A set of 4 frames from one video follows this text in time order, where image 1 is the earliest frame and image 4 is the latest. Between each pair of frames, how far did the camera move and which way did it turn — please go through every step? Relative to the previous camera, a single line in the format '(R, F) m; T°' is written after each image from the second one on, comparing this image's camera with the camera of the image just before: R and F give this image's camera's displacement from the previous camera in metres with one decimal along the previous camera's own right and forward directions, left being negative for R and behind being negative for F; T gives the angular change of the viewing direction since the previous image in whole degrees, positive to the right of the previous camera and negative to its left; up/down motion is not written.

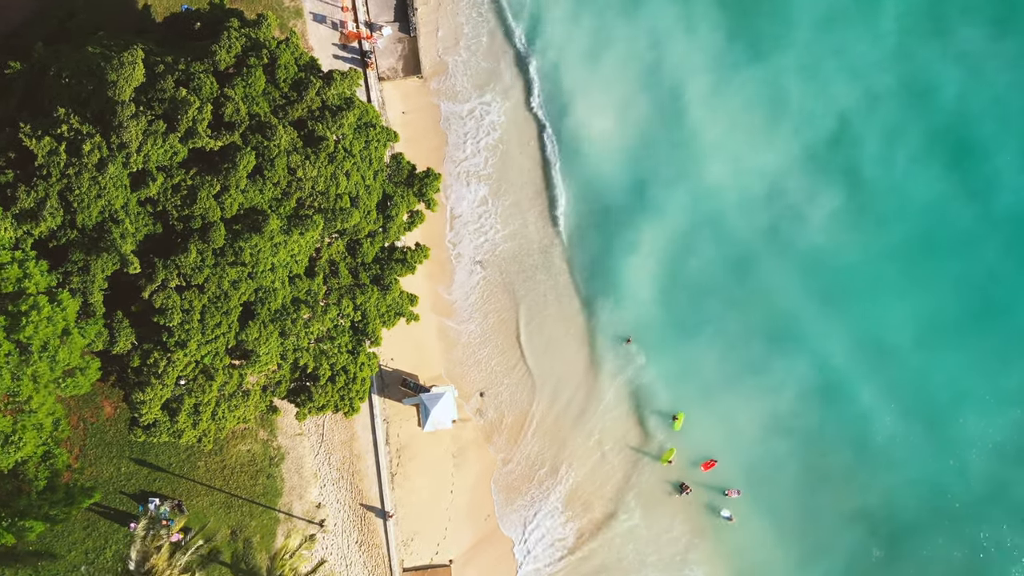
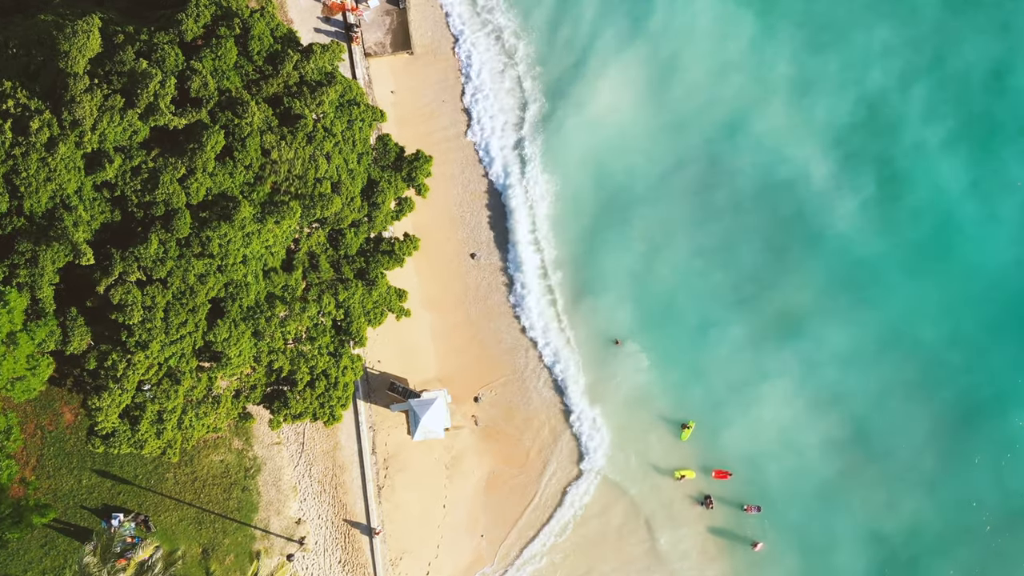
(0.0, +2.2) m; 0°
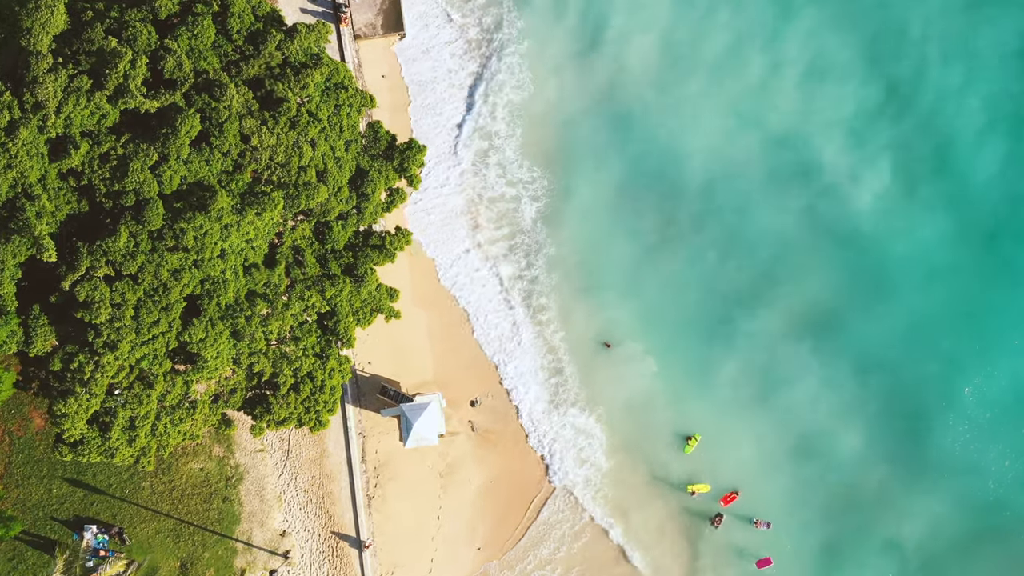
(0.0, +1.4) m; 0°
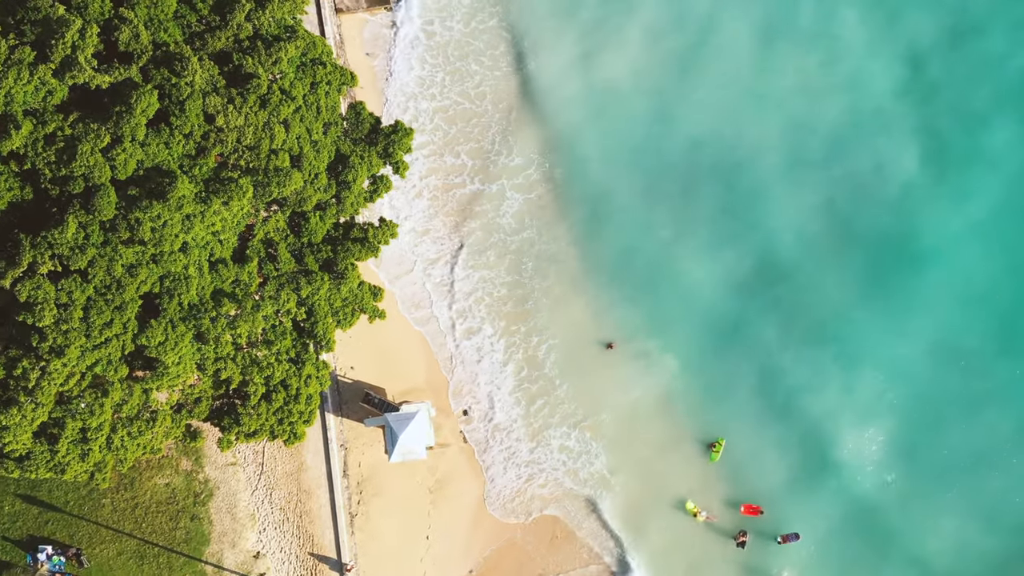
(0.0, +1.9) m; 0°
